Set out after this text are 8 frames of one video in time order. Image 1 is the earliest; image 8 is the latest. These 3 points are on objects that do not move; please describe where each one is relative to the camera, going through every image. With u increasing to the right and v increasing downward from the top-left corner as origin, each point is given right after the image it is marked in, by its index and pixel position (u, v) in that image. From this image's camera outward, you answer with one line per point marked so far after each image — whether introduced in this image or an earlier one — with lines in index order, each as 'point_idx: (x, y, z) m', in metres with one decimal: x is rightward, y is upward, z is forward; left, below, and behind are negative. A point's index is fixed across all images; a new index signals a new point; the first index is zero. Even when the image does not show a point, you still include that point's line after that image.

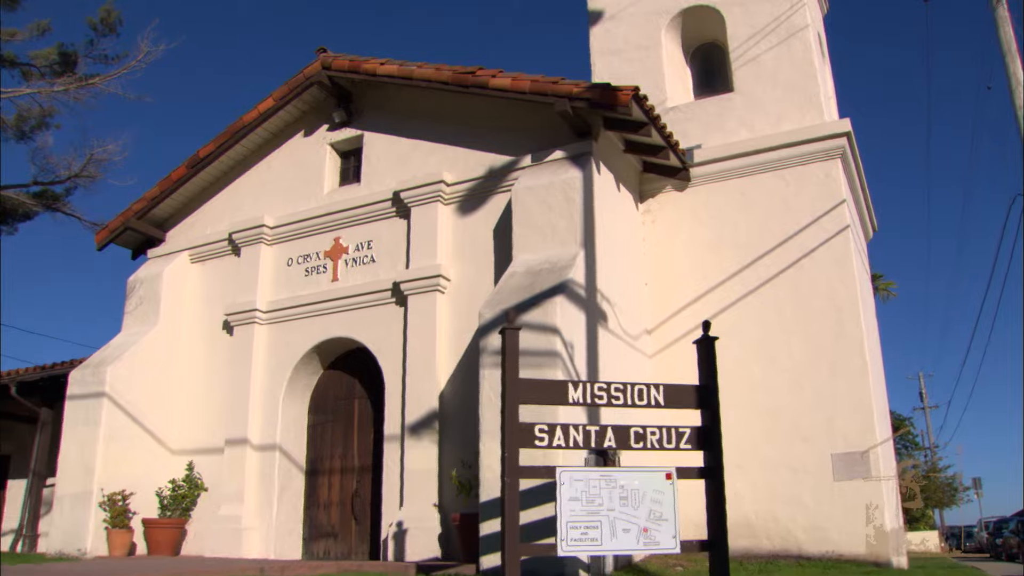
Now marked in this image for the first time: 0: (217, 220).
0: (-3.4, +0.8, +12.5) m
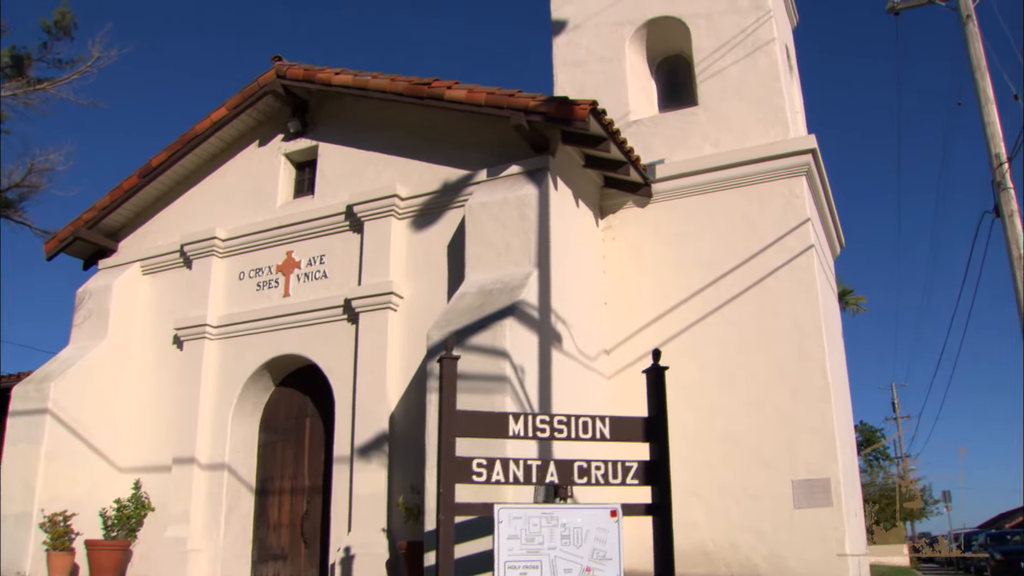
0: (-3.8, +0.6, +12.2) m
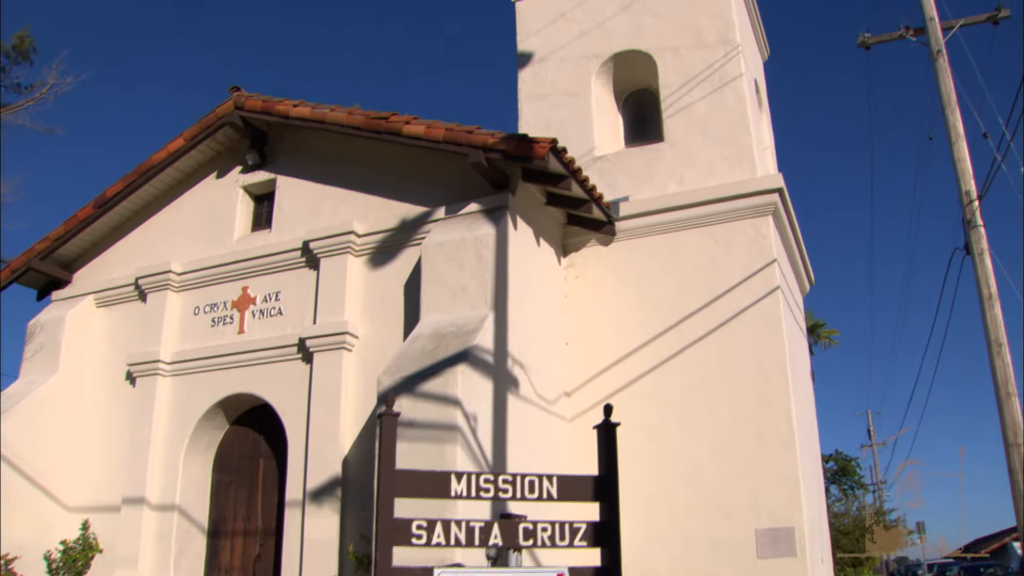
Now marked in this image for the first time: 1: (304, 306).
0: (-4.2, +0.3, +11.9) m
1: (-2.0, -0.2, +10.4) m
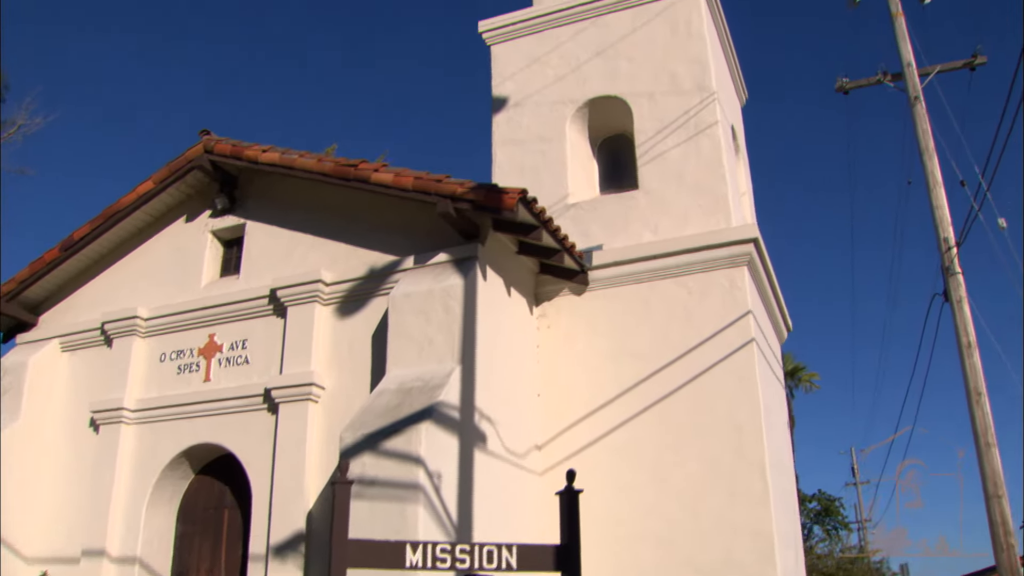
0: (-4.5, -0.2, +11.7) m
1: (-2.2, -0.6, +10.2) m
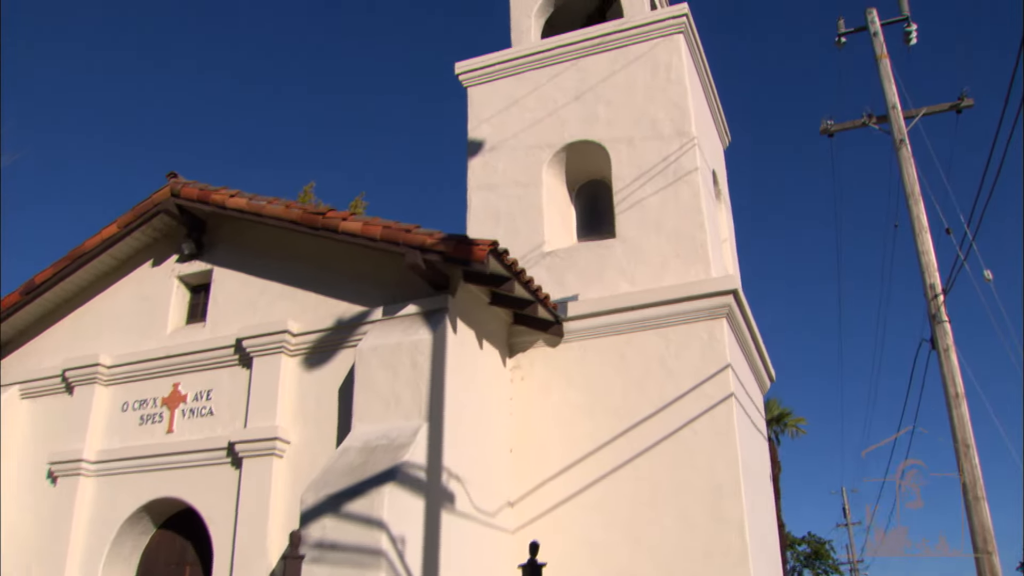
0: (-4.8, -0.7, +11.4) m
1: (-2.5, -1.1, +9.9) m
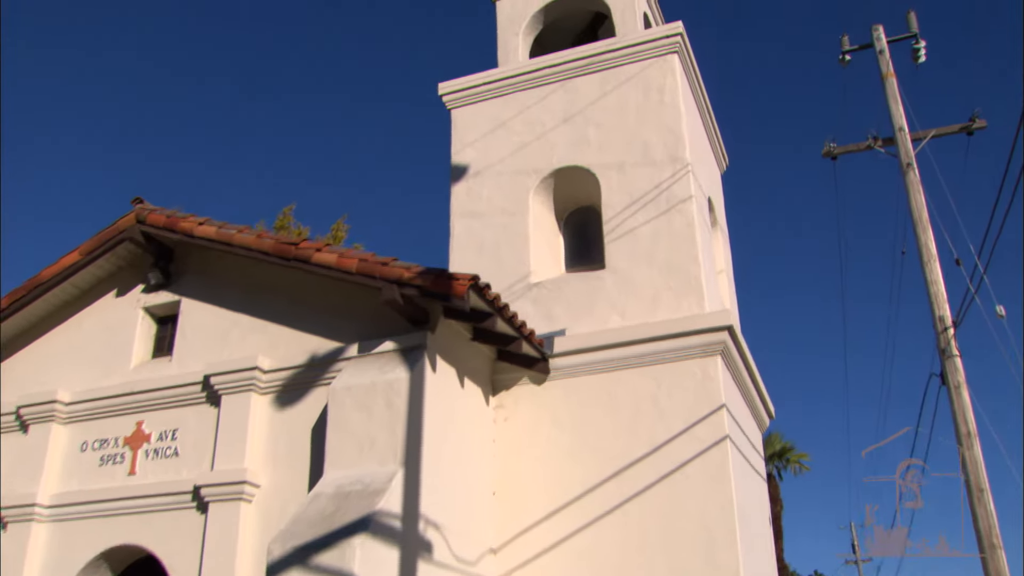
0: (-4.9, -1.0, +10.8) m
1: (-2.6, -1.4, +9.4) m
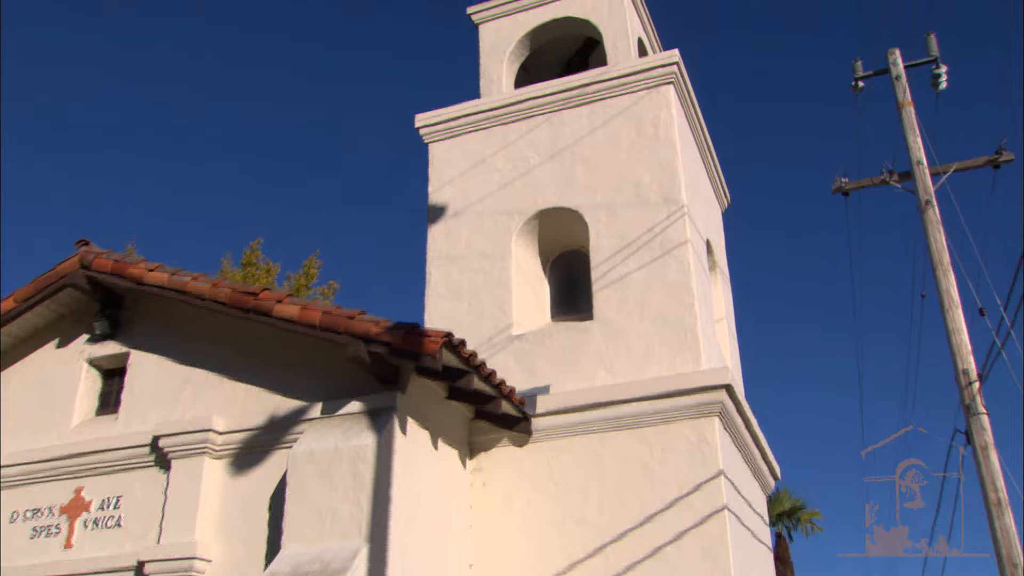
0: (-5.1, -1.4, +10.0) m
1: (-2.8, -1.8, +8.5) m
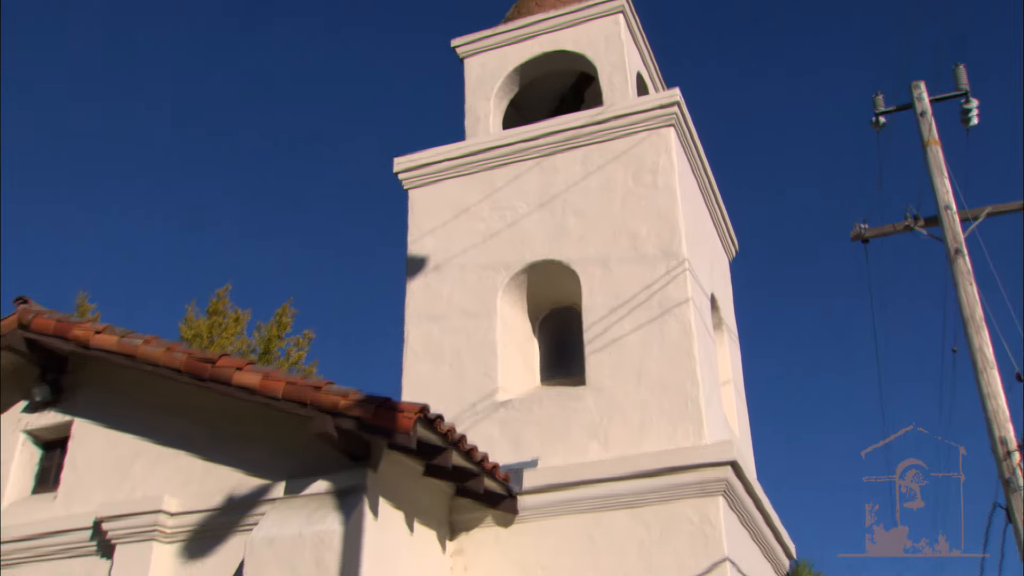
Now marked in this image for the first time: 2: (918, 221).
0: (-5.2, -1.9, +9.1) m
1: (-2.9, -2.2, +7.6) m
2: (+4.0, +0.7, +11.6) m
